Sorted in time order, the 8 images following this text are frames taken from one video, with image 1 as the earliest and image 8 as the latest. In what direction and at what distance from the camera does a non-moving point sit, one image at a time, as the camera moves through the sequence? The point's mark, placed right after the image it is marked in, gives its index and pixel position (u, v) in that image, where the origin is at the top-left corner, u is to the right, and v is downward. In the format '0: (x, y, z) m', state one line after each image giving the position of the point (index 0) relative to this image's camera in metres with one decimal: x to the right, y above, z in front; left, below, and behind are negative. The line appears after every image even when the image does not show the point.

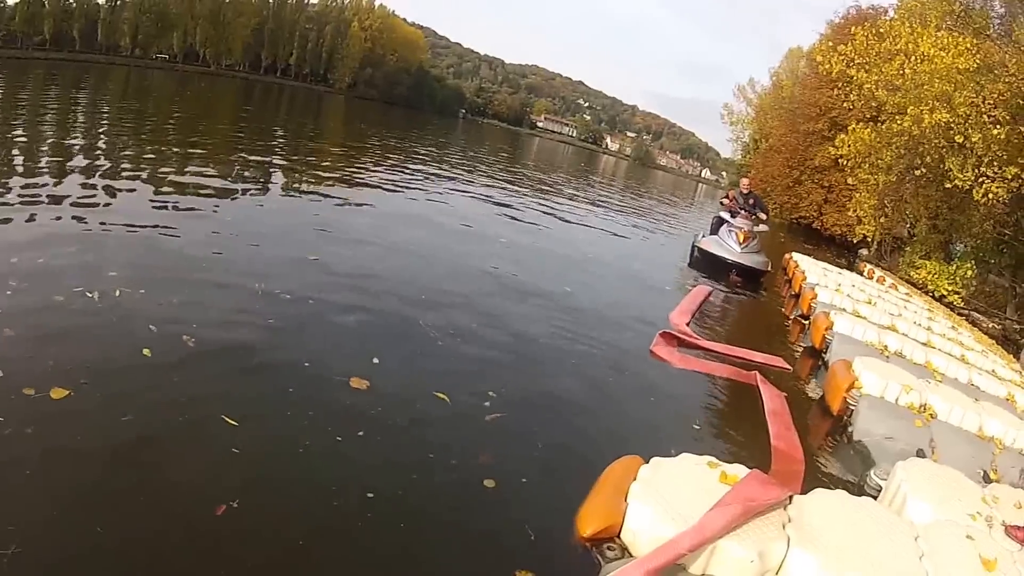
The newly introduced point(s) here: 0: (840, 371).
0: (+5.0, -1.3, +11.5) m
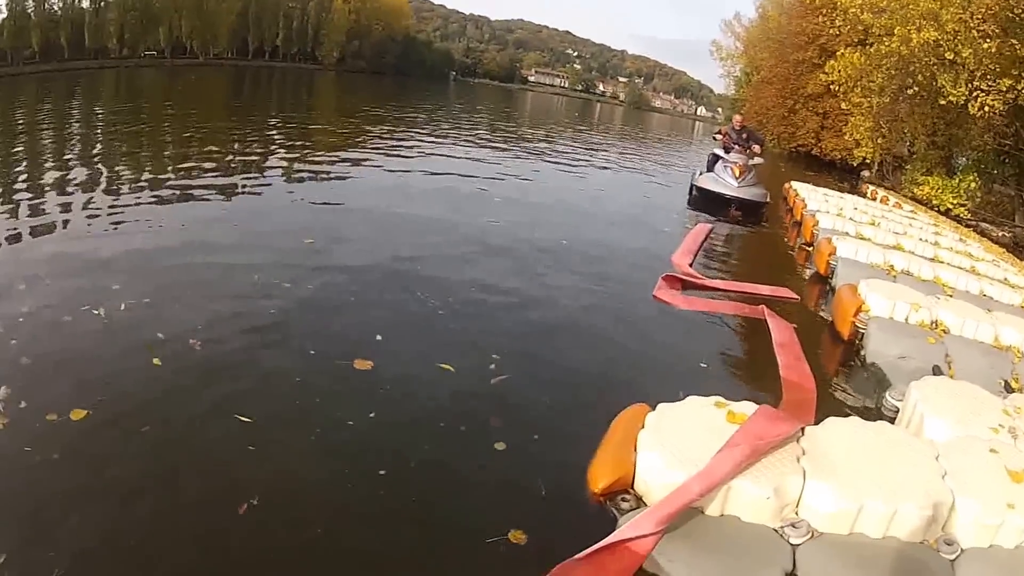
0: (+5.2, -0.2, +11.6) m
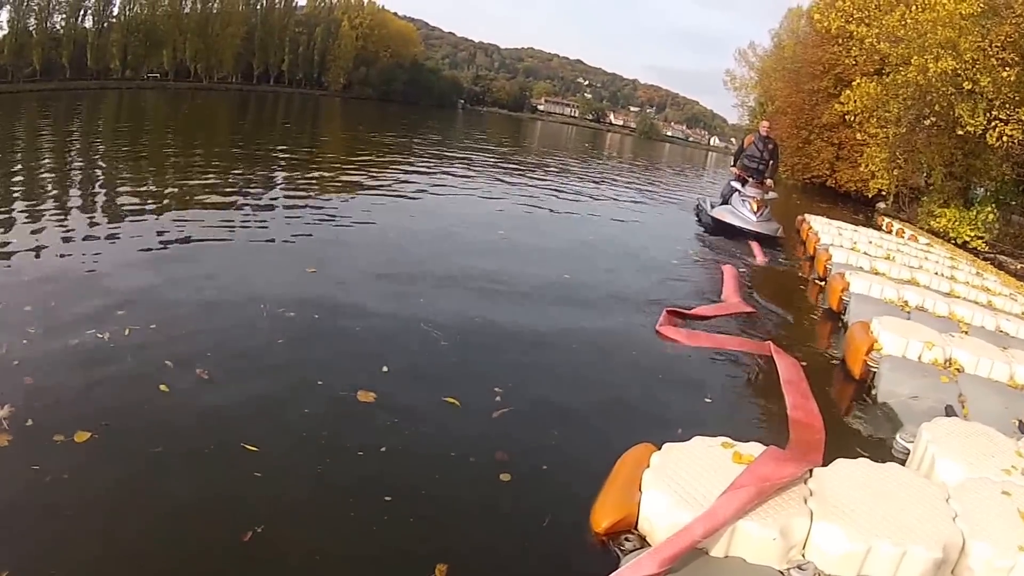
0: (+5.3, -0.7, +11.4) m
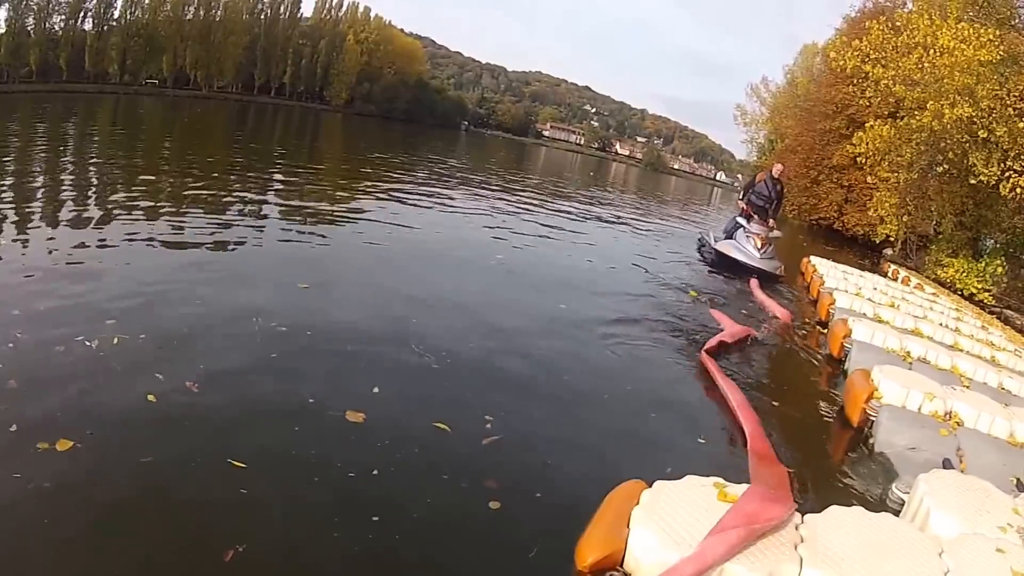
0: (+5.2, -1.3, +11.1) m
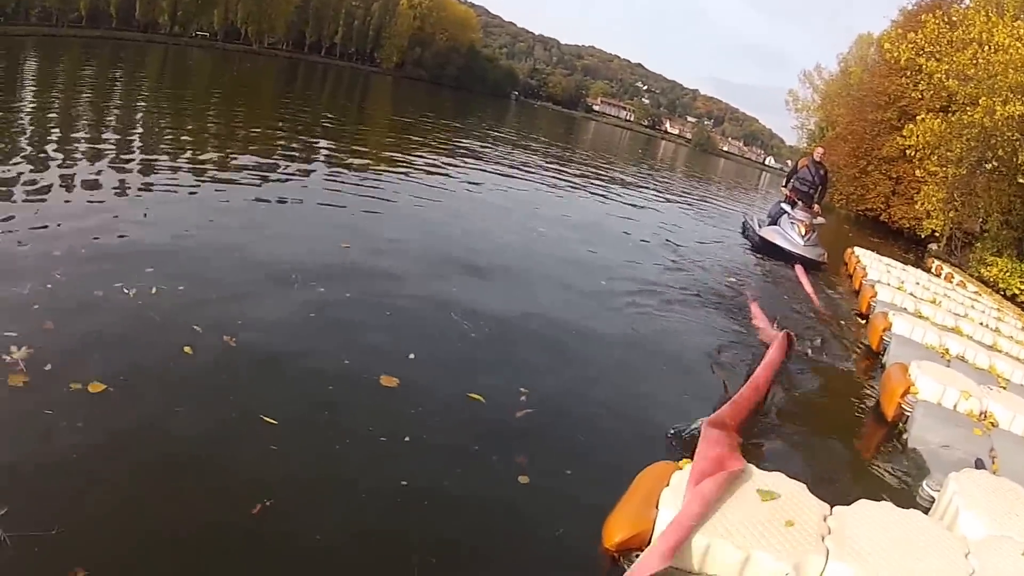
0: (+5.6, -1.3, +11.0) m
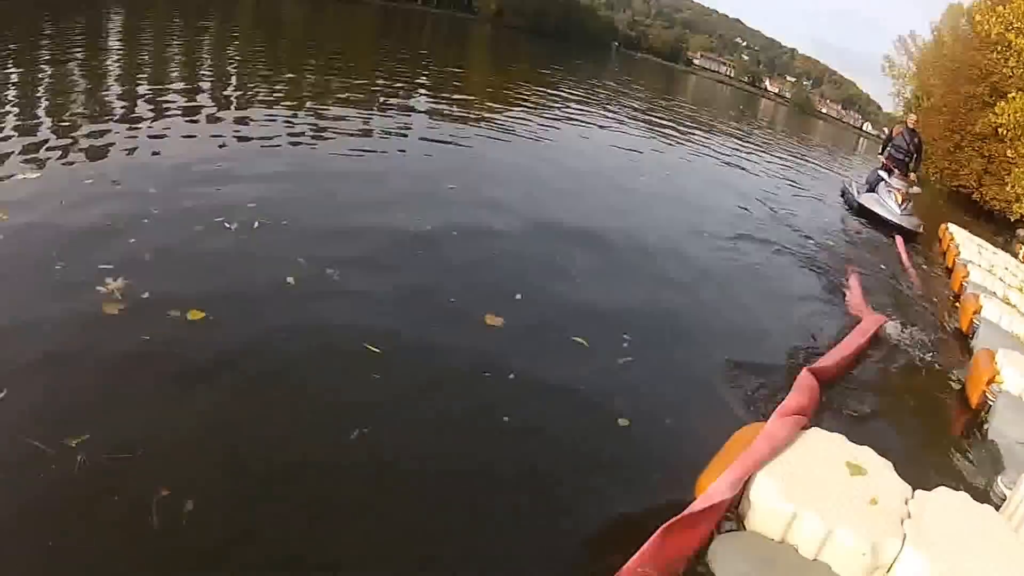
0: (+6.7, -1.0, +10.8) m
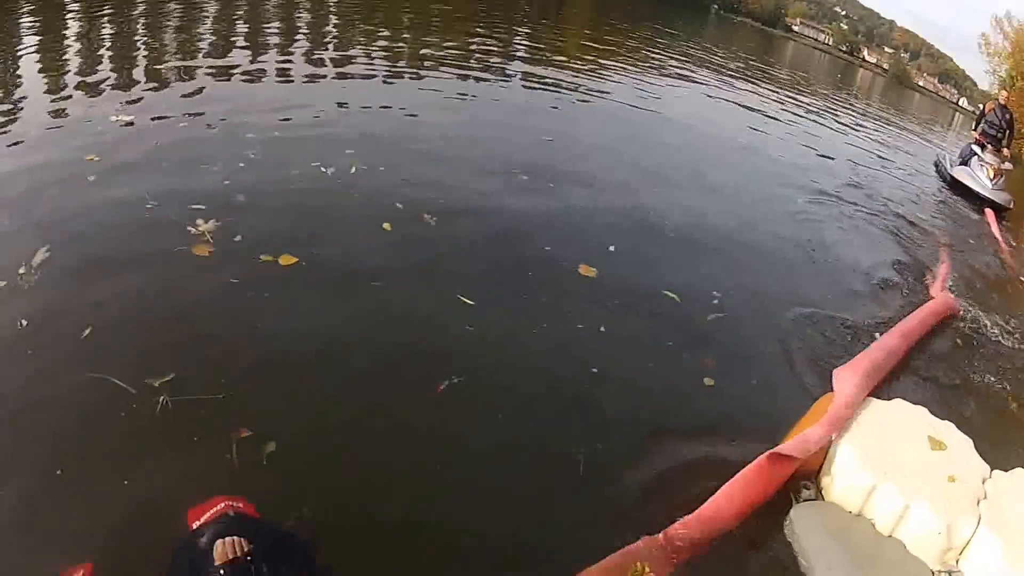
0: (+7.7, -0.8, +10.7) m
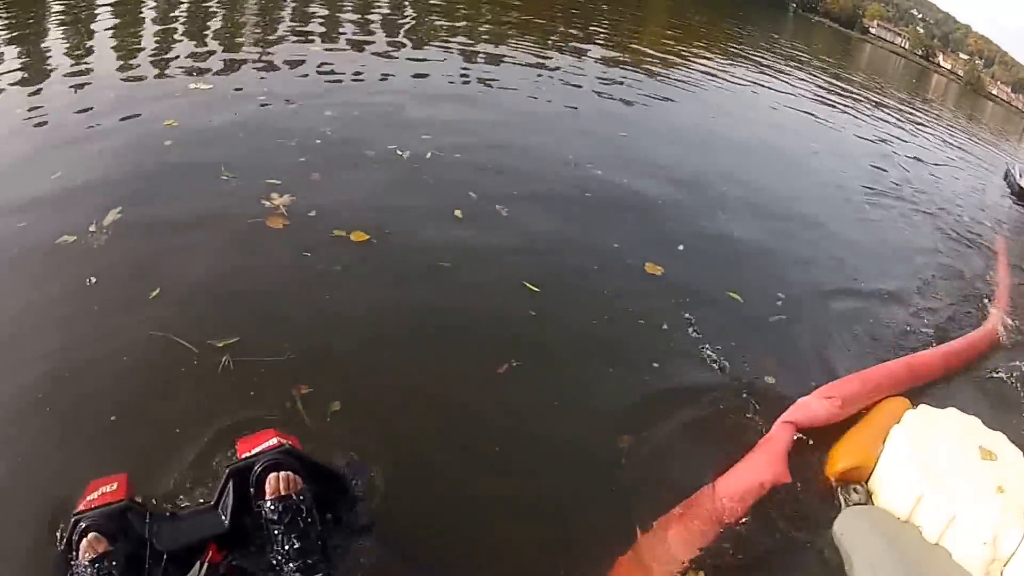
0: (+8.4, -1.0, +10.7) m
